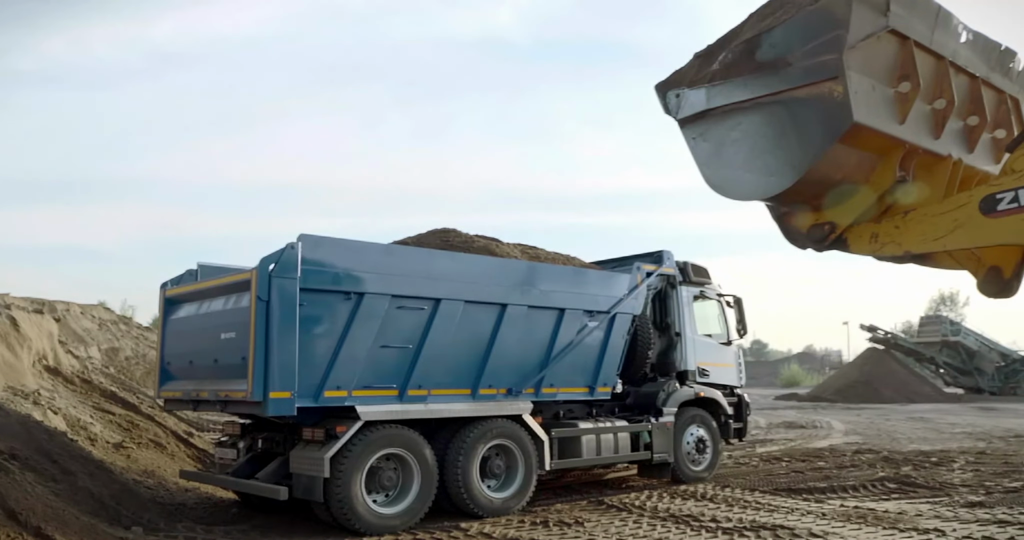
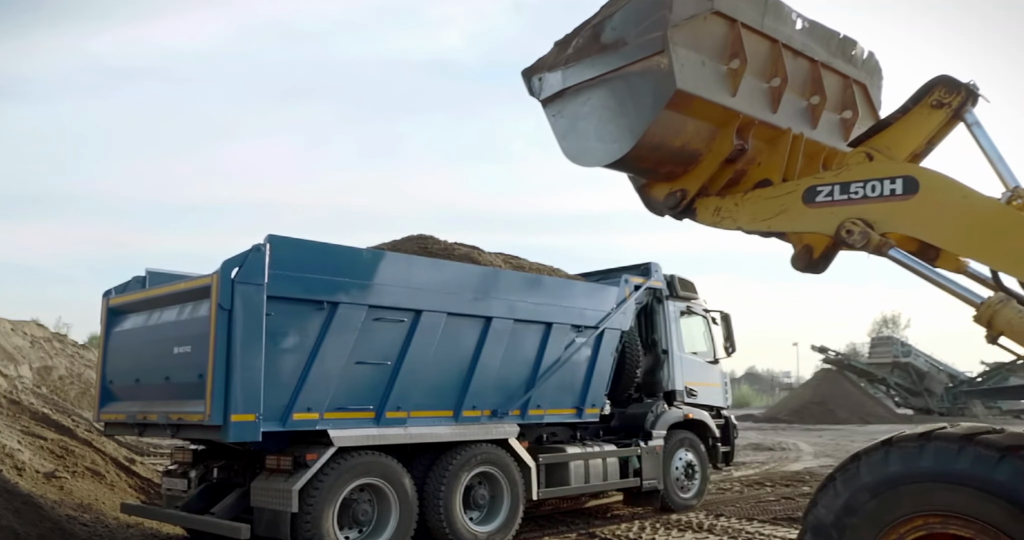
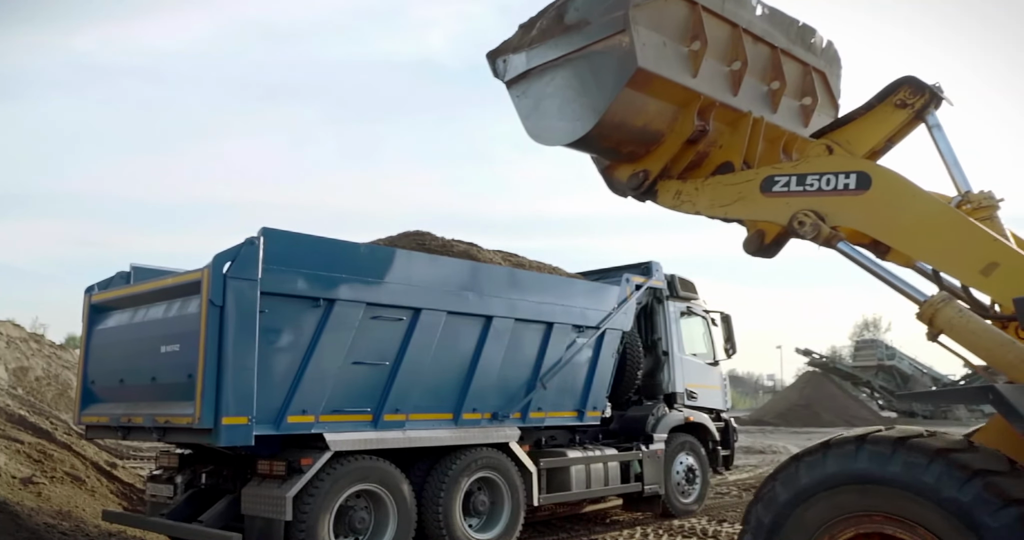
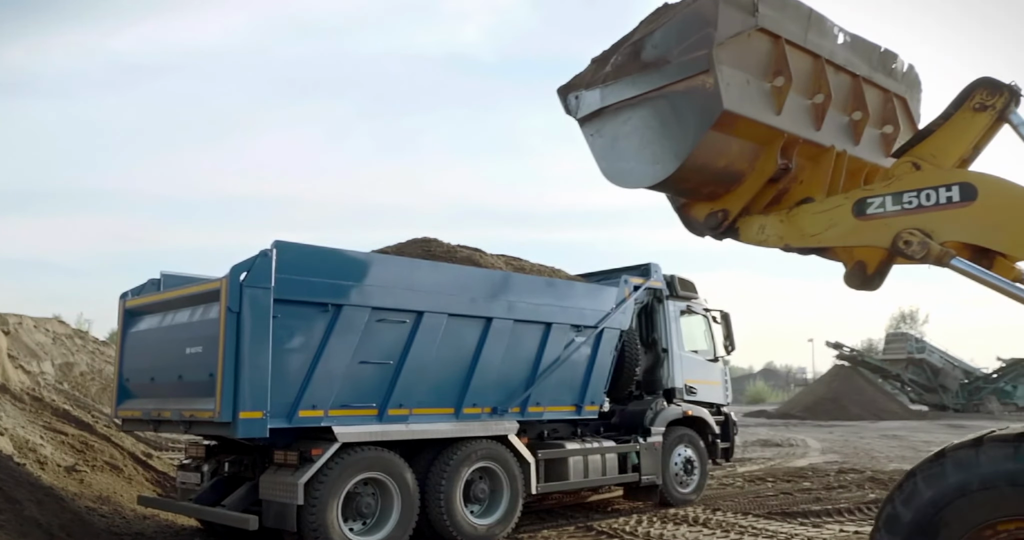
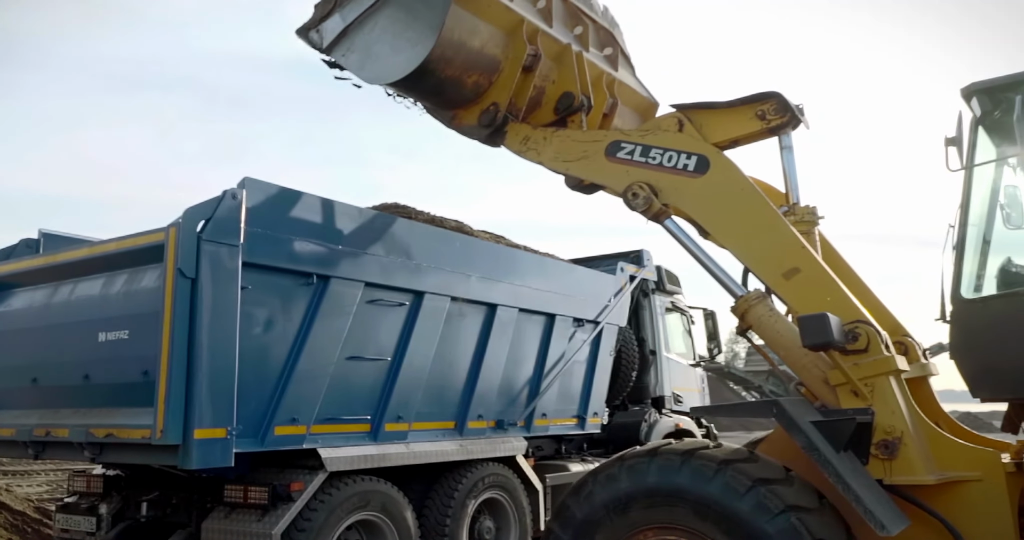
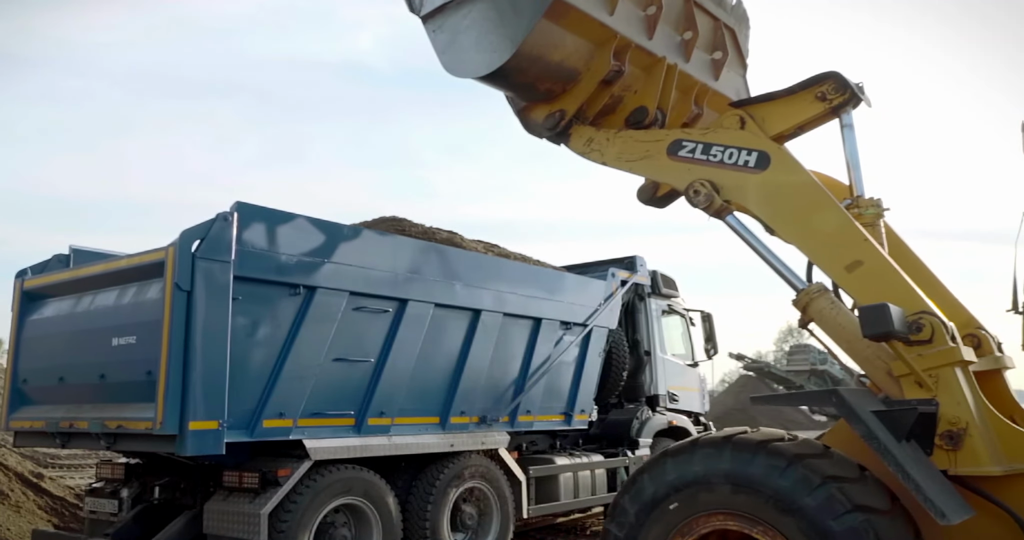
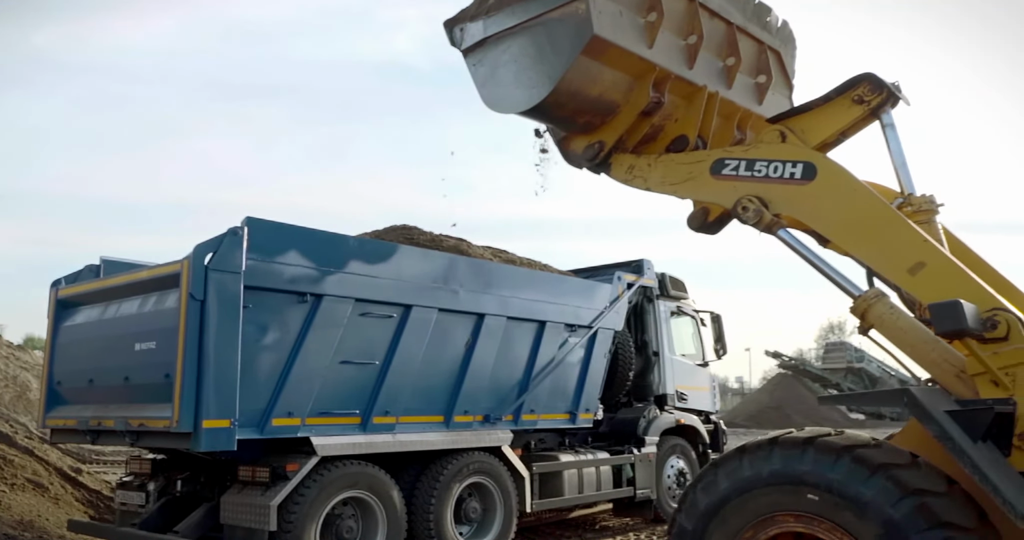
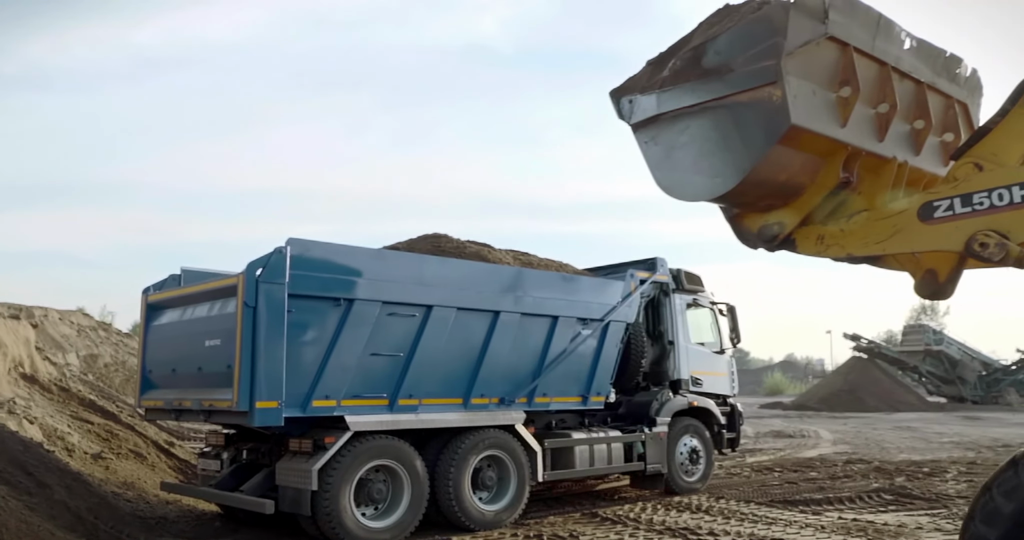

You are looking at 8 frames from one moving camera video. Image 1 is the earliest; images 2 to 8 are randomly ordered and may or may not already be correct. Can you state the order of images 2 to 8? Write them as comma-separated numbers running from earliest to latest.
8, 4, 2, 3, 7, 6, 5
